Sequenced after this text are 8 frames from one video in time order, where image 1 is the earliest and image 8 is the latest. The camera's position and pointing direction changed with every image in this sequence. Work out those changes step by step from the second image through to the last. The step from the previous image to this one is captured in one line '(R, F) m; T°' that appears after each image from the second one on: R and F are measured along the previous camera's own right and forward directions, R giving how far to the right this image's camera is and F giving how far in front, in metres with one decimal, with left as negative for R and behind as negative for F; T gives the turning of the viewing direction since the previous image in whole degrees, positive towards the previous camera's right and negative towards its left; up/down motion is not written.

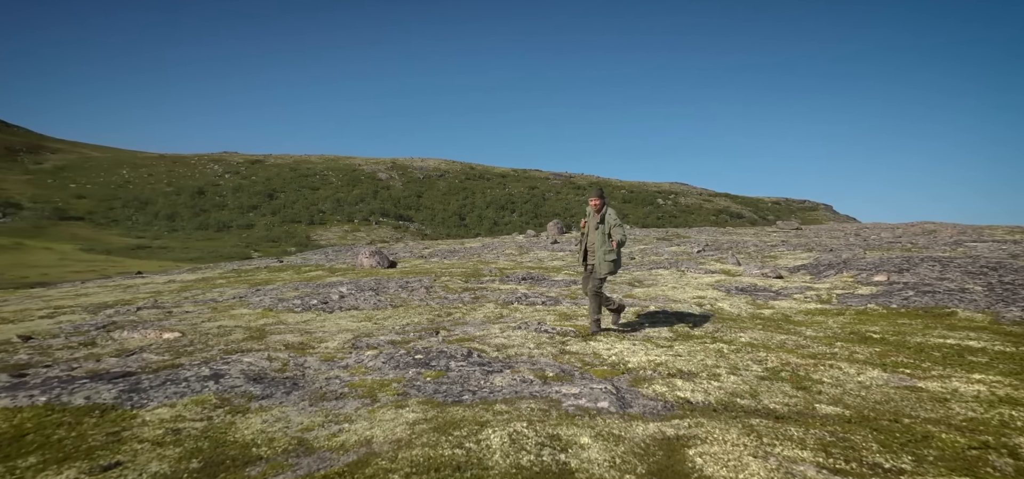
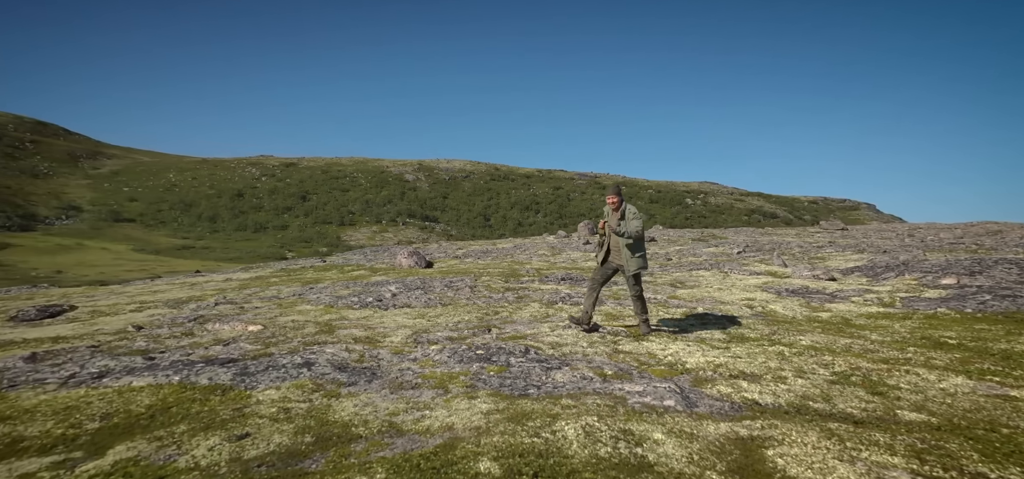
(-0.5, -2.0) m; -7°
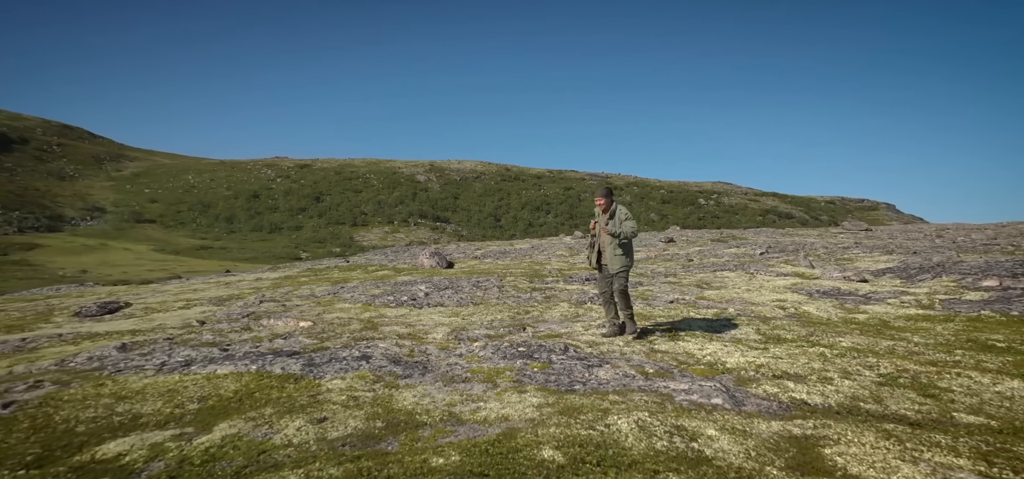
(-1.1, -1.2) m; -4°
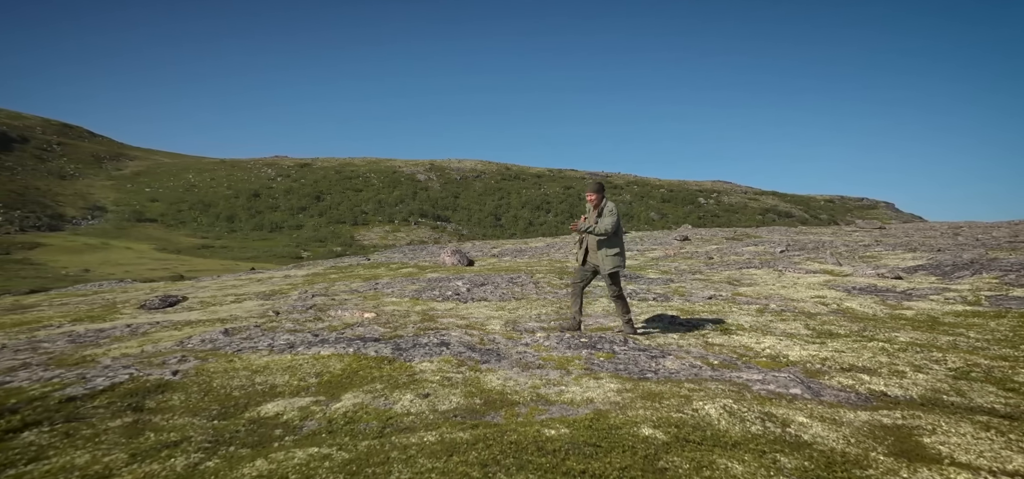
(-2.0, -0.7) m; -6°
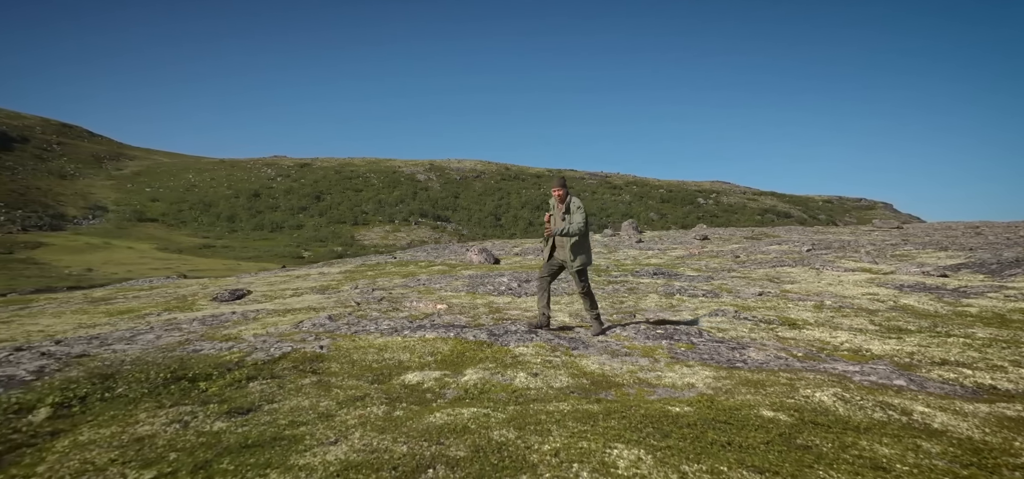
(-1.8, -0.1) m; -7°
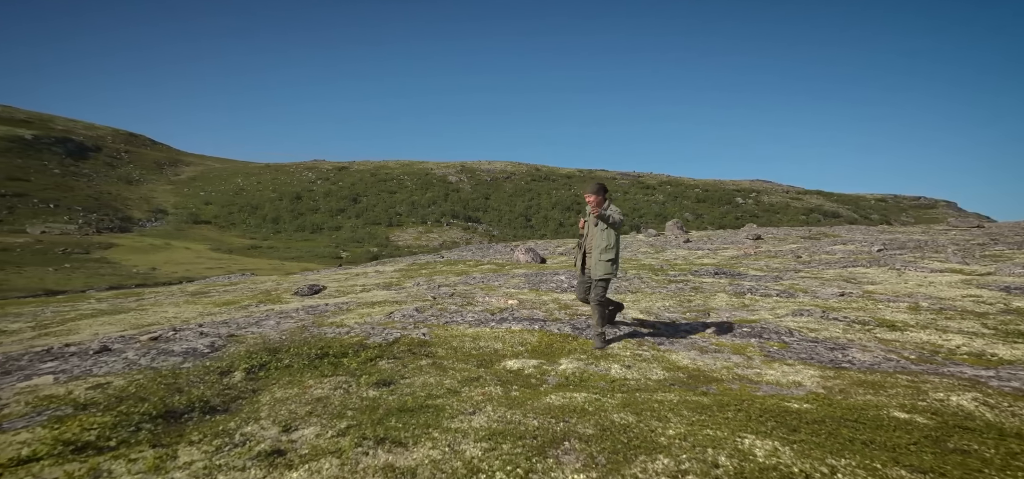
(-0.6, -0.3) m; -9°
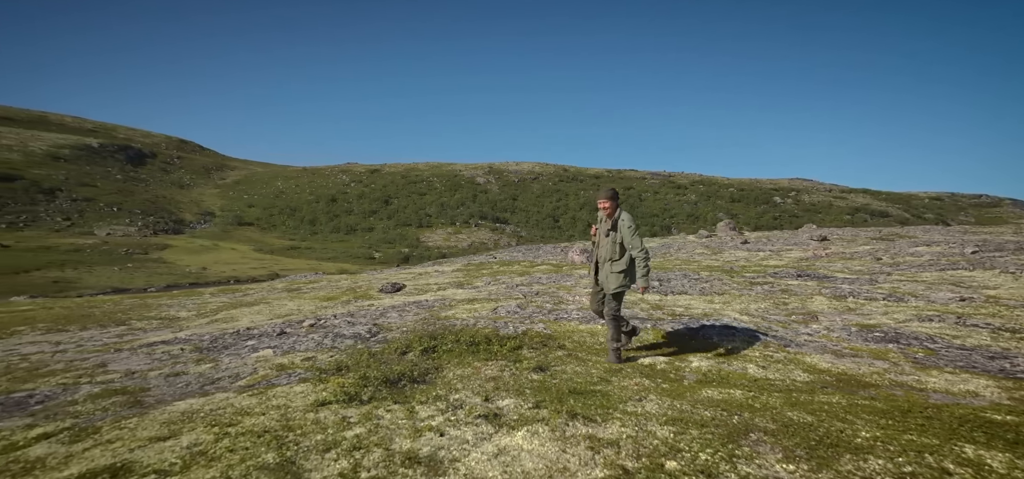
(-0.7, -0.5) m; -13°
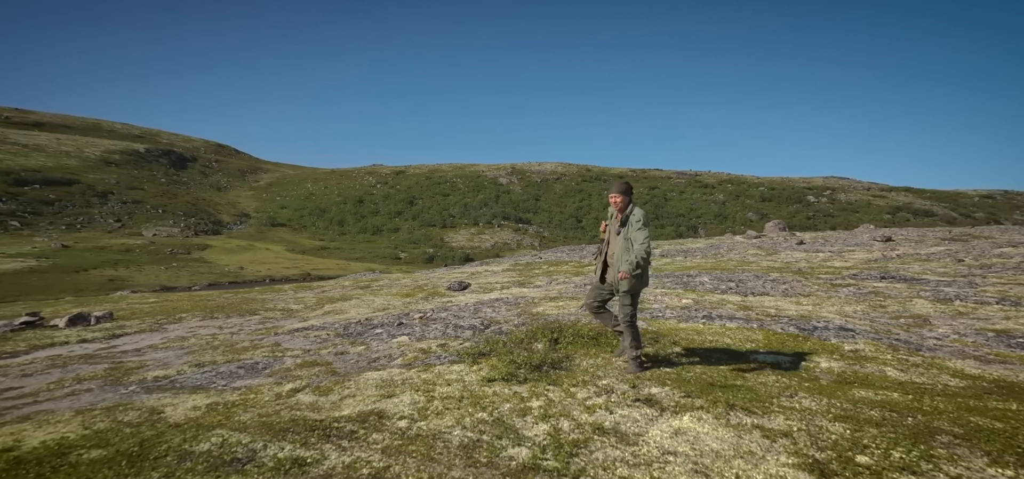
(-0.4, 0.0) m; -11°
